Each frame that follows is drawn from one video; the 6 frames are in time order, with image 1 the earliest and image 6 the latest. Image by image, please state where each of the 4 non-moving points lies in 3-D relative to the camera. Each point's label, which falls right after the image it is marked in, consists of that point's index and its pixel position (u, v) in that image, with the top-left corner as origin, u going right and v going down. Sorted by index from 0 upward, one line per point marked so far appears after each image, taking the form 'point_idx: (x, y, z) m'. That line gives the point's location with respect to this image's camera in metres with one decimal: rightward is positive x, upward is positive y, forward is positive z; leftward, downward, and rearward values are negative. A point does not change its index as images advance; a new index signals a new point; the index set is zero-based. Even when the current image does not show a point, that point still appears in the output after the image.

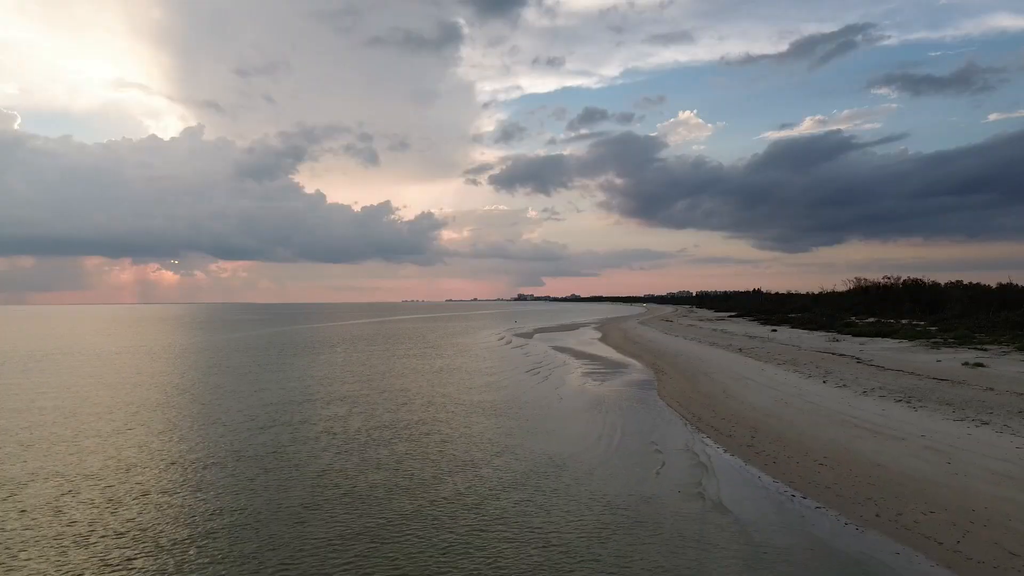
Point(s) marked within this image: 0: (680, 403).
0: (+4.7, -3.5, +15.0) m
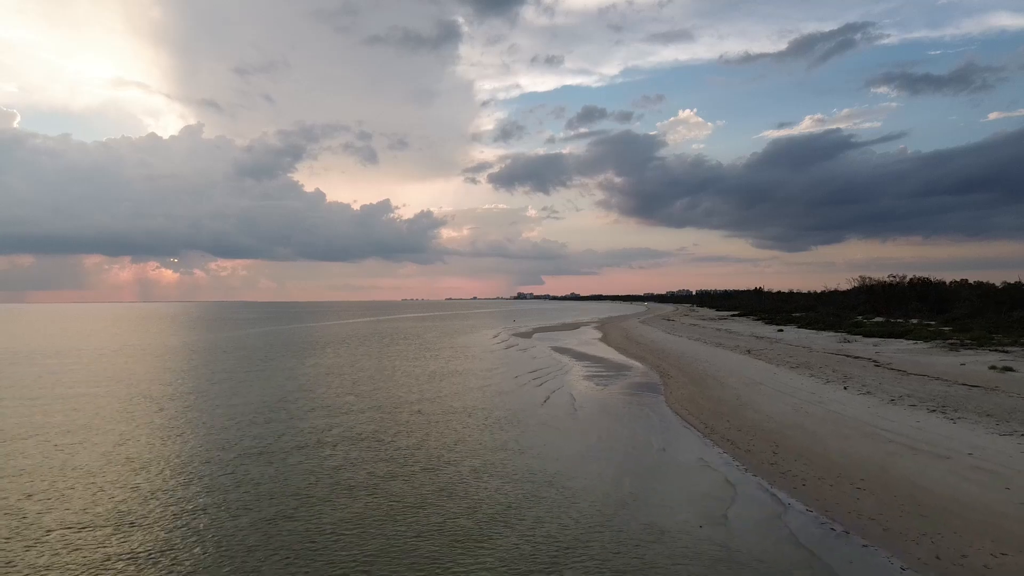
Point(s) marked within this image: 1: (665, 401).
0: (+4.7, -3.4, +14.1) m
1: (+4.7, -3.5, +16.5) m
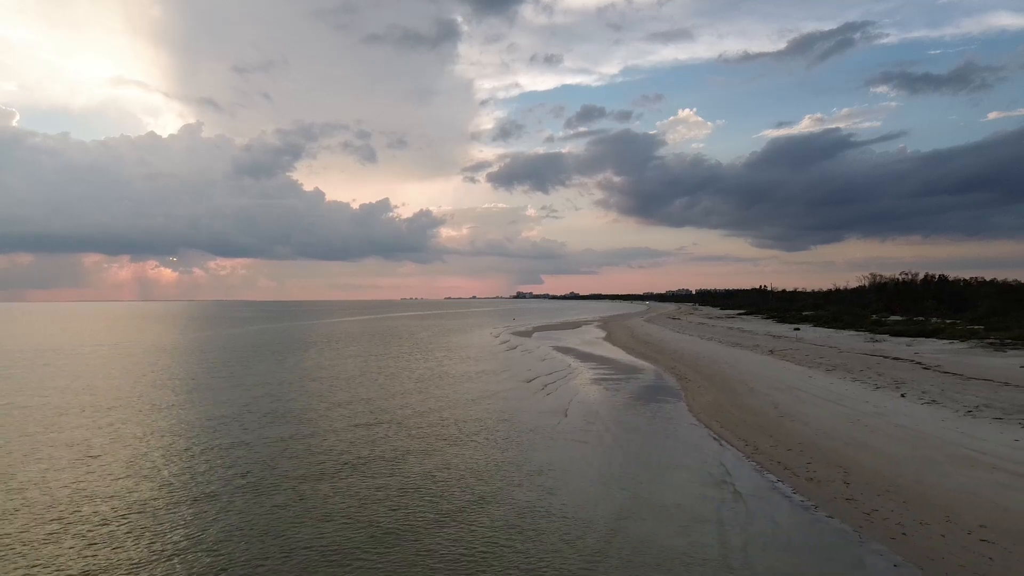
0: (+4.8, -3.2, +12.2) m
1: (+4.9, -3.3, +14.6) m
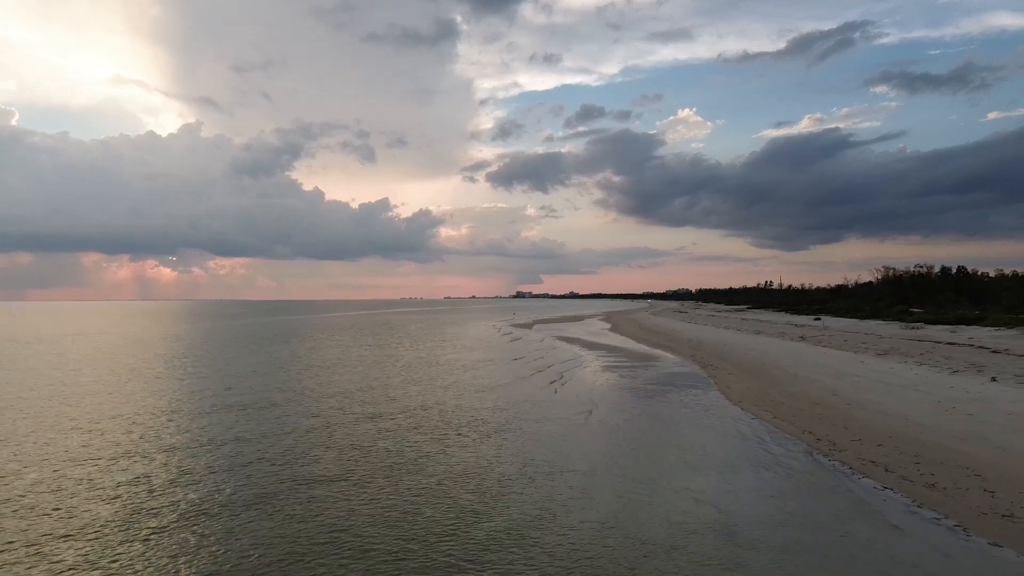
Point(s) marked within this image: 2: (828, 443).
0: (+5.2, -2.5, +10.6) m
1: (+5.3, -2.6, +12.9) m
2: (+5.1, -2.4, +8.5) m
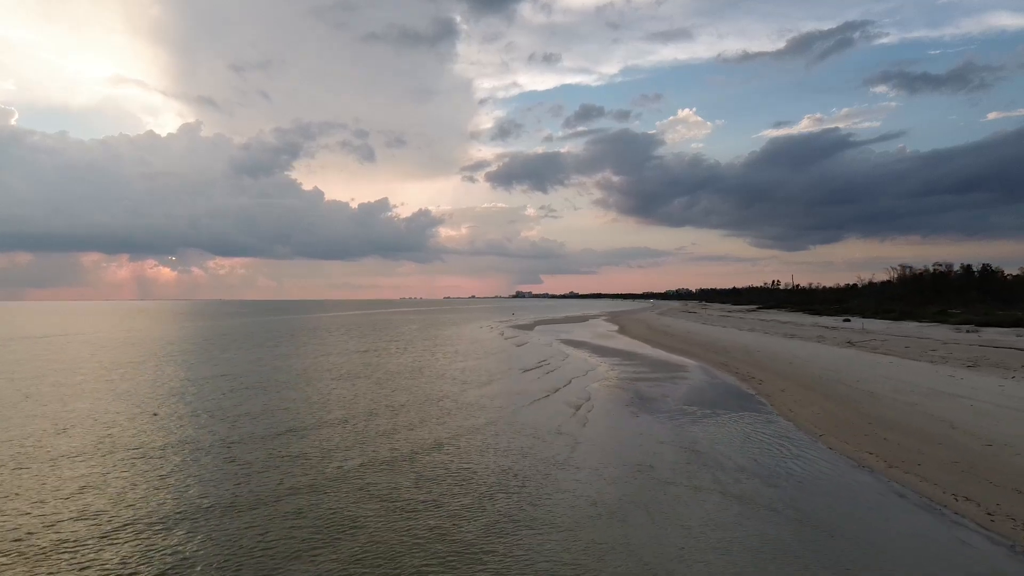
0: (+5.6, -2.5, +8.6) m
1: (+5.7, -2.6, +11.0) m
2: (+5.5, -2.3, +6.5) m
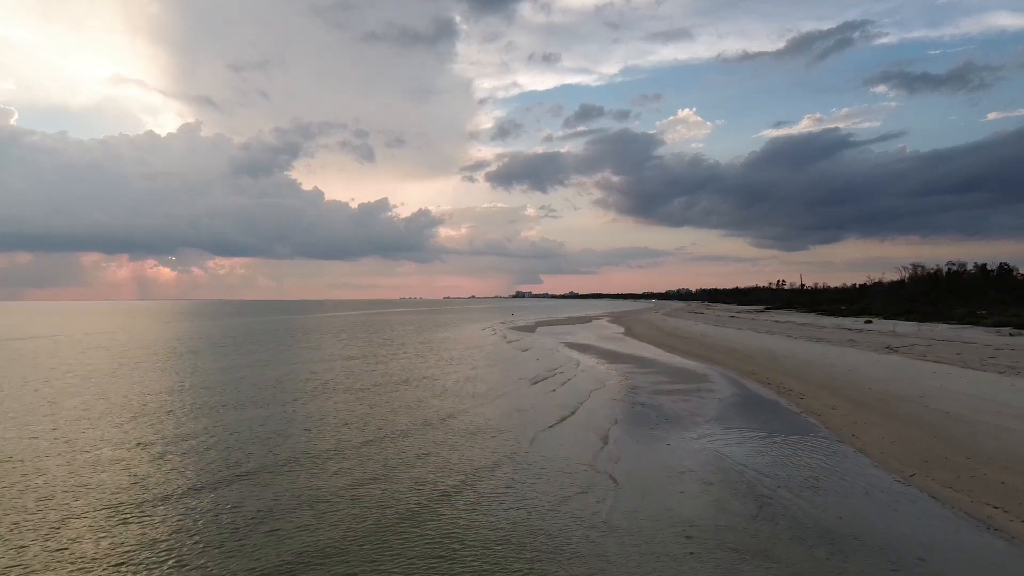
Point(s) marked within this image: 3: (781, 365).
0: (+5.9, -2.5, +7.1) m
1: (+5.9, -2.6, +9.4) m
2: (+5.7, -2.3, +5.0) m
3: (+8.9, -2.5, +17.3) m
